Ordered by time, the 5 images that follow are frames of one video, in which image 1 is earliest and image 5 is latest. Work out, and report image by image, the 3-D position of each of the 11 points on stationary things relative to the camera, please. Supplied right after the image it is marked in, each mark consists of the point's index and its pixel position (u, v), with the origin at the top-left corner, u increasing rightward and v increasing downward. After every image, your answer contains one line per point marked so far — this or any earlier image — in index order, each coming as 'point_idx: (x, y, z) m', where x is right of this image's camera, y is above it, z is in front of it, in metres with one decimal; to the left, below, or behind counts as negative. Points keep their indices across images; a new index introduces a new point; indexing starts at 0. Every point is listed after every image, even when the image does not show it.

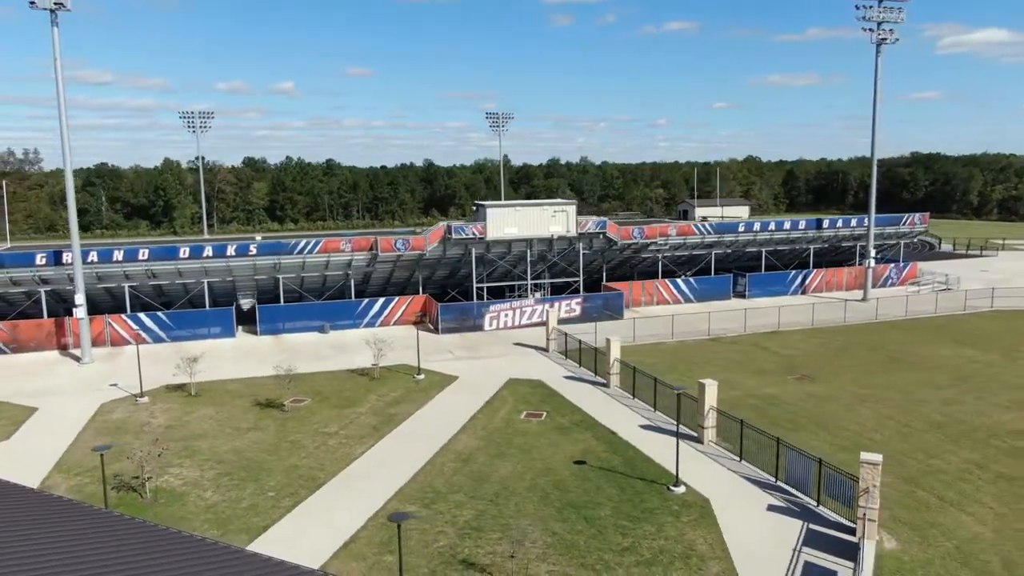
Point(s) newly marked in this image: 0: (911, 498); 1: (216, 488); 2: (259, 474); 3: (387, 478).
0: (+9.0, -4.7, +17.5) m
1: (-7.1, -4.8, +18.5) m
2: (-6.4, -4.7, +19.4) m
3: (-3.1, -4.6, +19.0) m
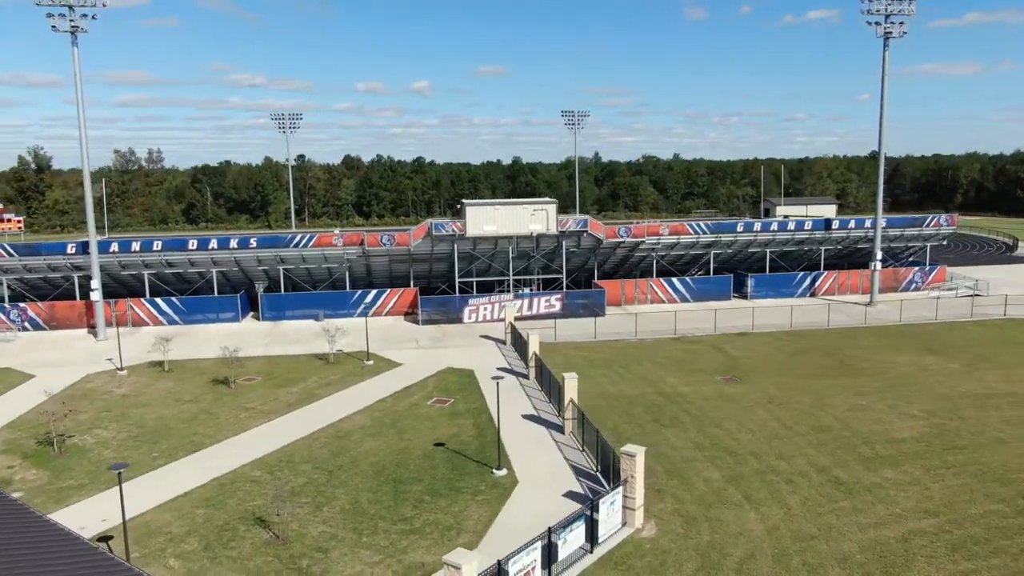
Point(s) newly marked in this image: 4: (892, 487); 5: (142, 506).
0: (+4.7, -4.8, +17.9) m
1: (-11.0, -4.5, +21.5) m
2: (-10.2, -4.3, +22.3) m
3: (-7.0, -4.4, +21.4) m
4: (+8.9, -4.7, +18.3) m
5: (-8.4, -4.9, +17.6) m
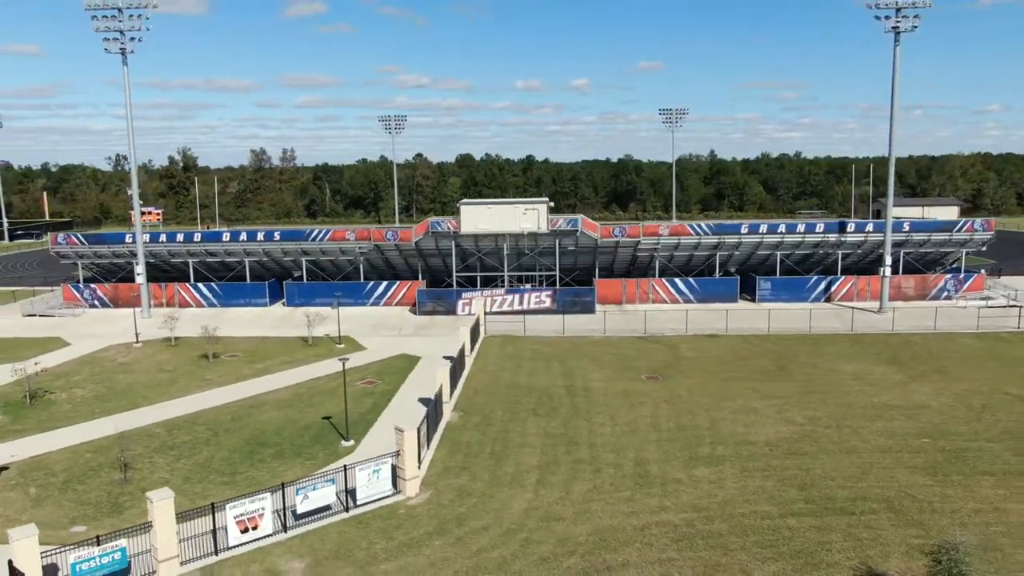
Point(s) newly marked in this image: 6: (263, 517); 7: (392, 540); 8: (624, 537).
0: (0.0, -4.7, +19.3) m
1: (-14.6, -3.9, +26.0) m
2: (-13.6, -3.8, +26.5) m
3: (-10.7, -3.9, +25.0) m
4: (+4.3, -4.8, +18.9) m
5: (-12.9, -4.4, +21.6) m
6: (-5.1, -4.6, +15.7) m
7: (-2.5, -5.2, +15.9) m
8: (+2.3, -5.2, +16.1) m
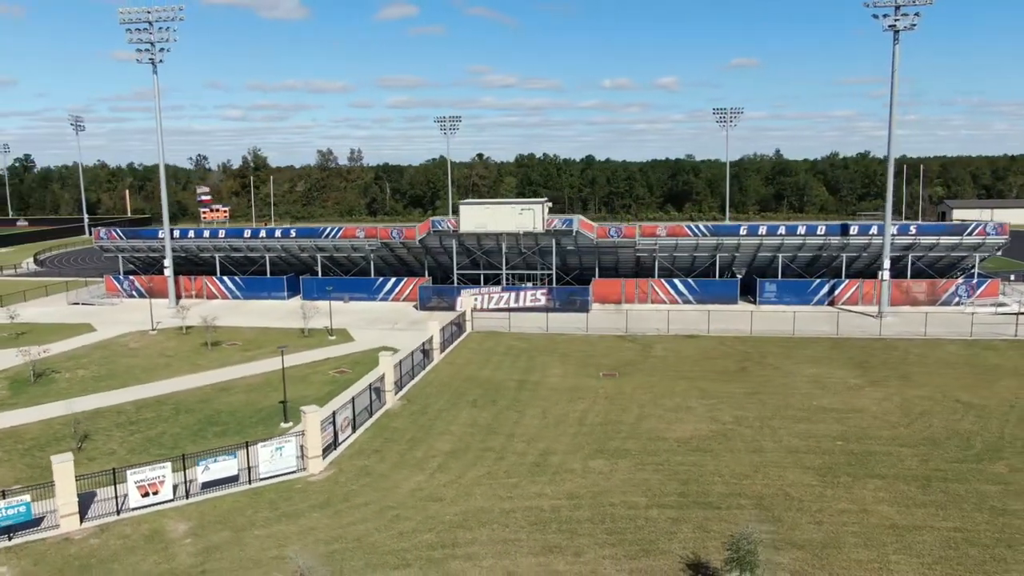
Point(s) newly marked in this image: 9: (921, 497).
0: (-2.5, -4.6, +20.6) m
1: (-16.3, -3.5, +28.8) m
2: (-15.3, -3.5, +29.3) m
3: (-12.6, -3.6, +27.4) m
4: (+1.7, -4.7, +19.7) m
5: (-15.0, -4.1, +24.3) m
6: (-7.9, -4.4, +17.6) m
7: (-5.3, -5.0, +17.5) m
8: (-0.5, -5.1, +17.2) m
9: (+9.4, -4.8, +17.7) m
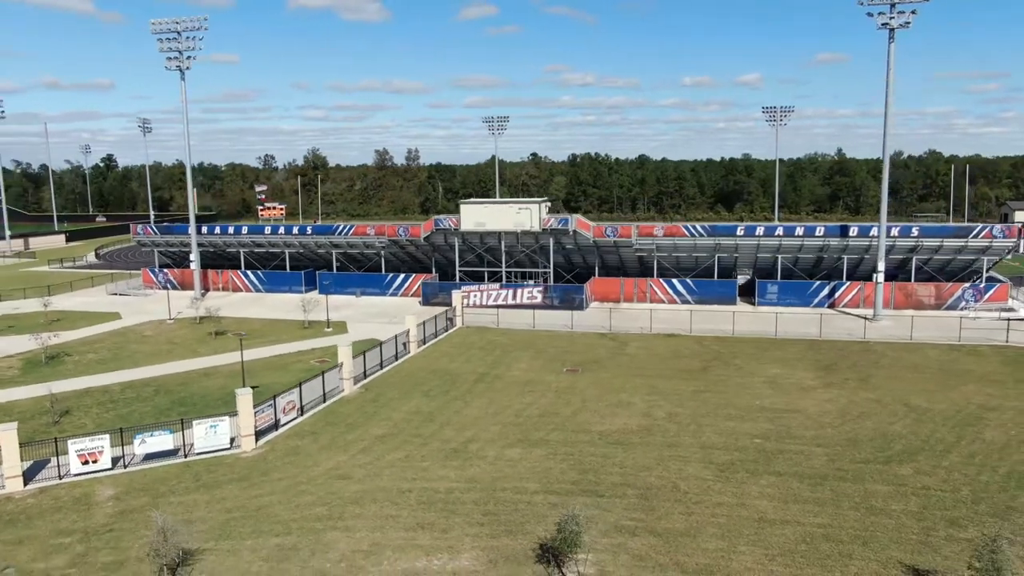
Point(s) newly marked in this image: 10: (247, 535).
0: (-4.7, -4.4, +22.1) m
1: (-17.6, -3.1, +31.5) m
2: (-16.5, -3.1, +31.9) m
3: (-14.0, -3.3, +29.8) m
4: (-0.6, -4.6, +20.7) m
5: (-16.8, -3.7, +26.9) m
6: (-10.4, -4.2, +19.5) m
7: (-7.8, -4.8, +19.2) m
8: (-3.1, -5.0, +18.4) m
9: (+6.9, -4.8, +18.0) m
10: (-5.6, -5.2, +16.4) m
